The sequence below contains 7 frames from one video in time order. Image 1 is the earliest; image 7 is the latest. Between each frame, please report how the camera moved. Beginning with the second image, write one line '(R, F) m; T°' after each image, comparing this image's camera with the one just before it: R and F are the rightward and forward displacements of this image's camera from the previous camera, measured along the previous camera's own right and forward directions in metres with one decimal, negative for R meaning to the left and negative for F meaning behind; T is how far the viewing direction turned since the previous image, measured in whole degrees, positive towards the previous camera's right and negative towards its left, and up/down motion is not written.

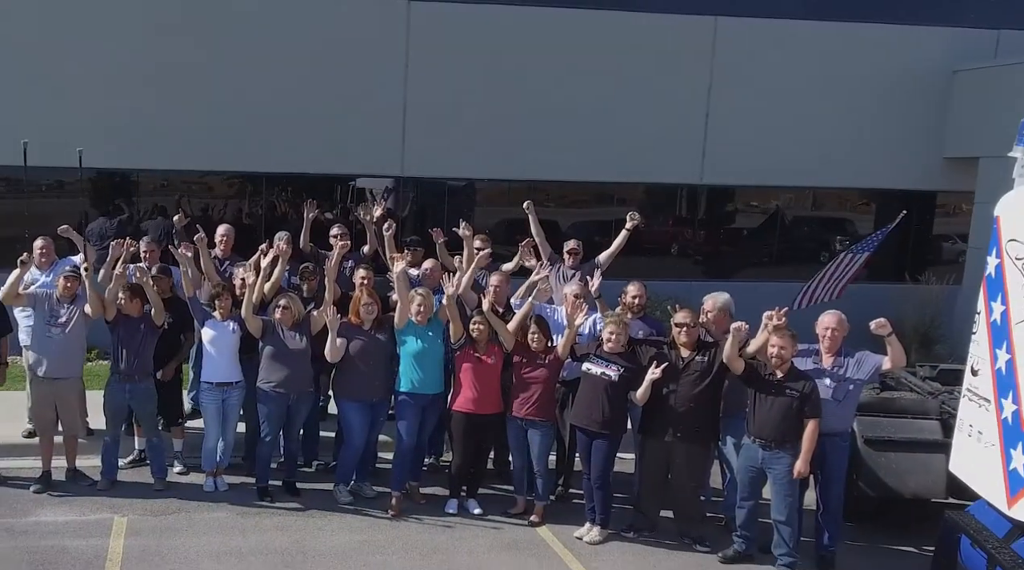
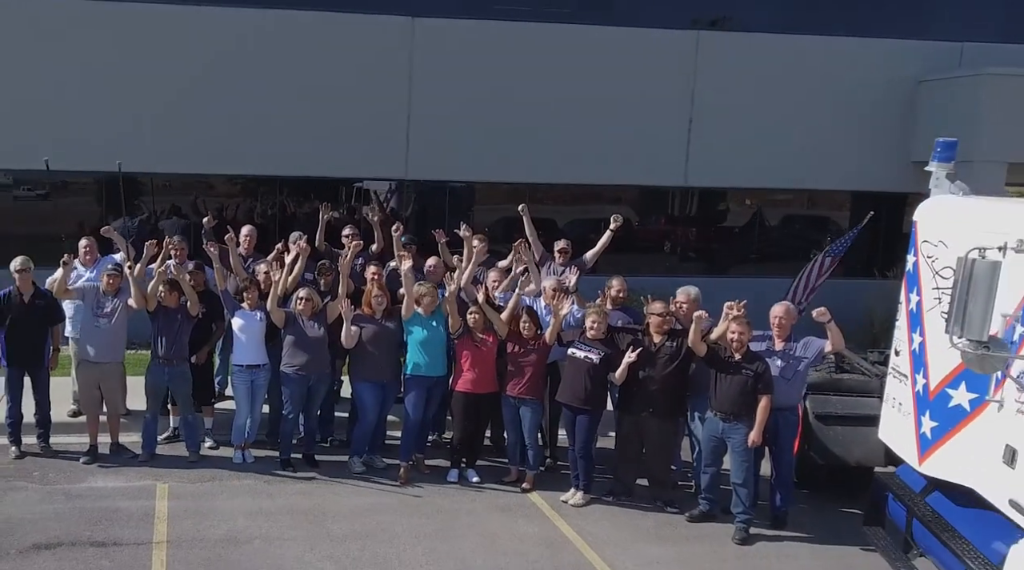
(0.0, -0.9) m; 0°
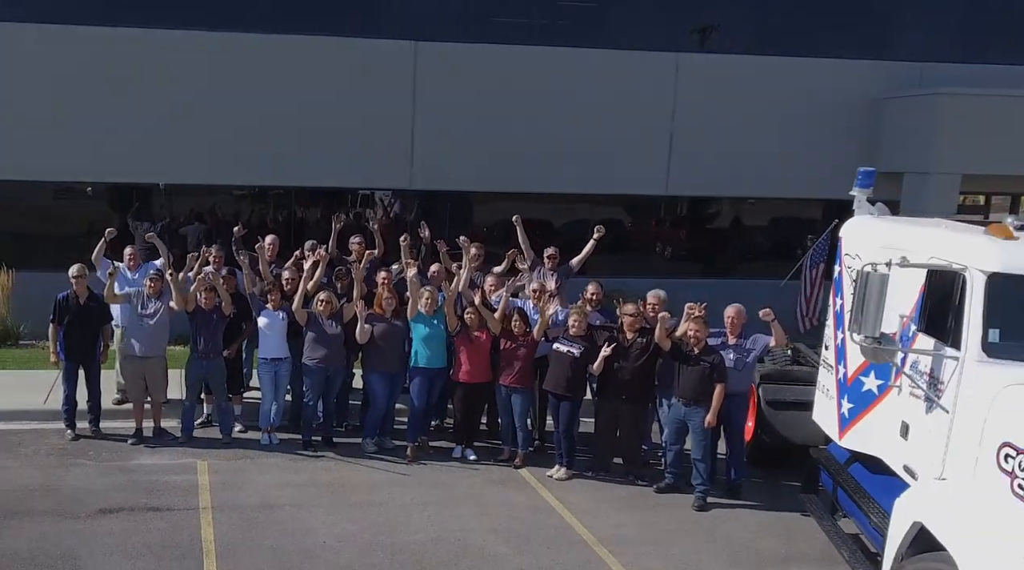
(+0.1, -1.1) m; 0°
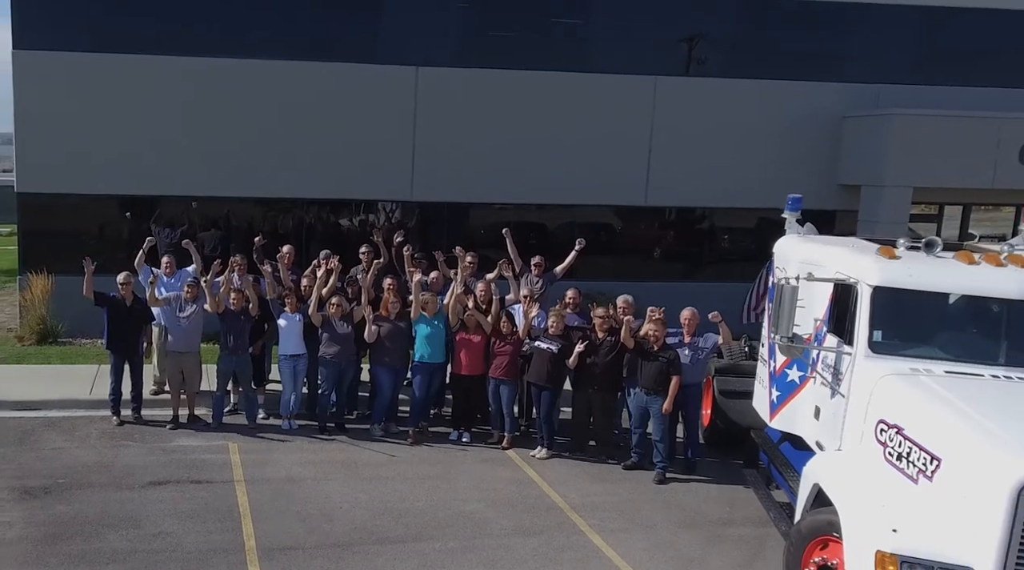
(+0.1, -1.3) m; 0°
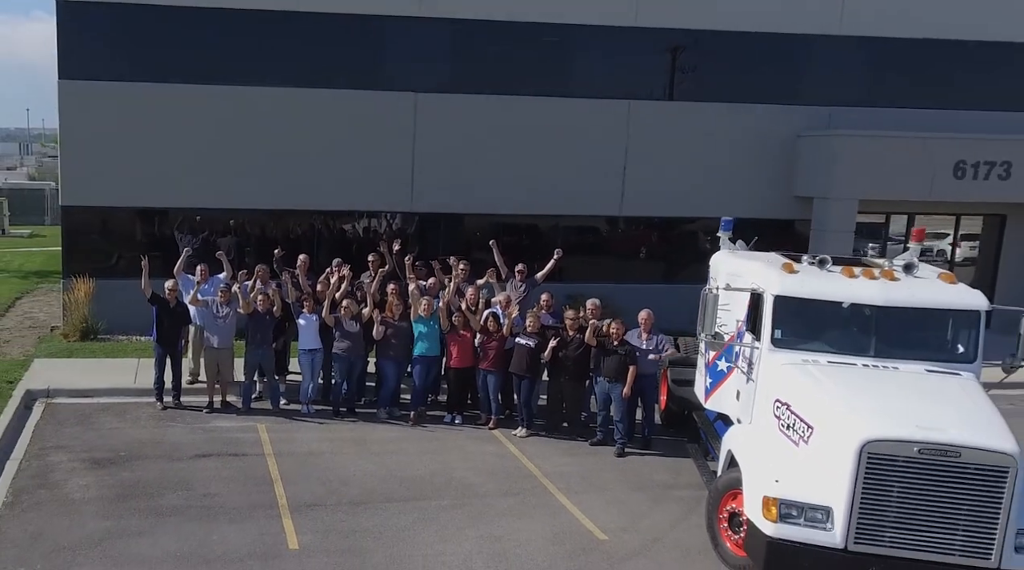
(+0.2, -1.8) m; 0°
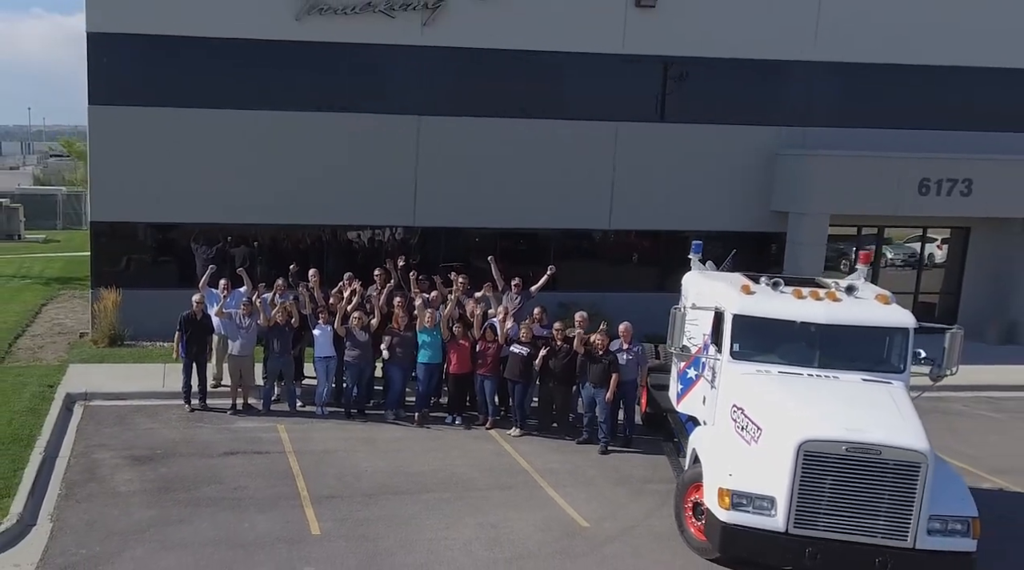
(+0.1, -1.2) m; 0°
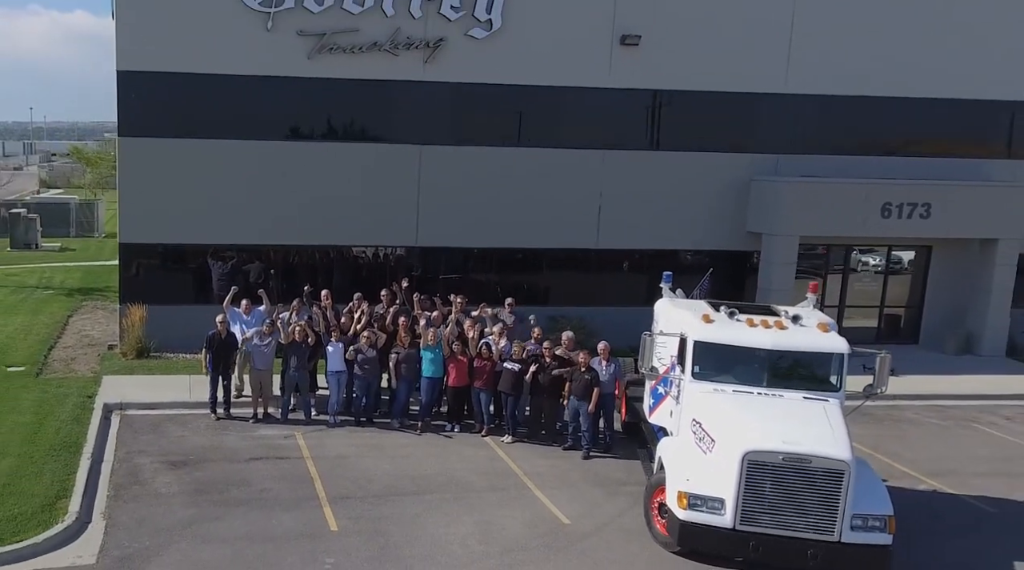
(+0.1, -1.5) m; 0°
